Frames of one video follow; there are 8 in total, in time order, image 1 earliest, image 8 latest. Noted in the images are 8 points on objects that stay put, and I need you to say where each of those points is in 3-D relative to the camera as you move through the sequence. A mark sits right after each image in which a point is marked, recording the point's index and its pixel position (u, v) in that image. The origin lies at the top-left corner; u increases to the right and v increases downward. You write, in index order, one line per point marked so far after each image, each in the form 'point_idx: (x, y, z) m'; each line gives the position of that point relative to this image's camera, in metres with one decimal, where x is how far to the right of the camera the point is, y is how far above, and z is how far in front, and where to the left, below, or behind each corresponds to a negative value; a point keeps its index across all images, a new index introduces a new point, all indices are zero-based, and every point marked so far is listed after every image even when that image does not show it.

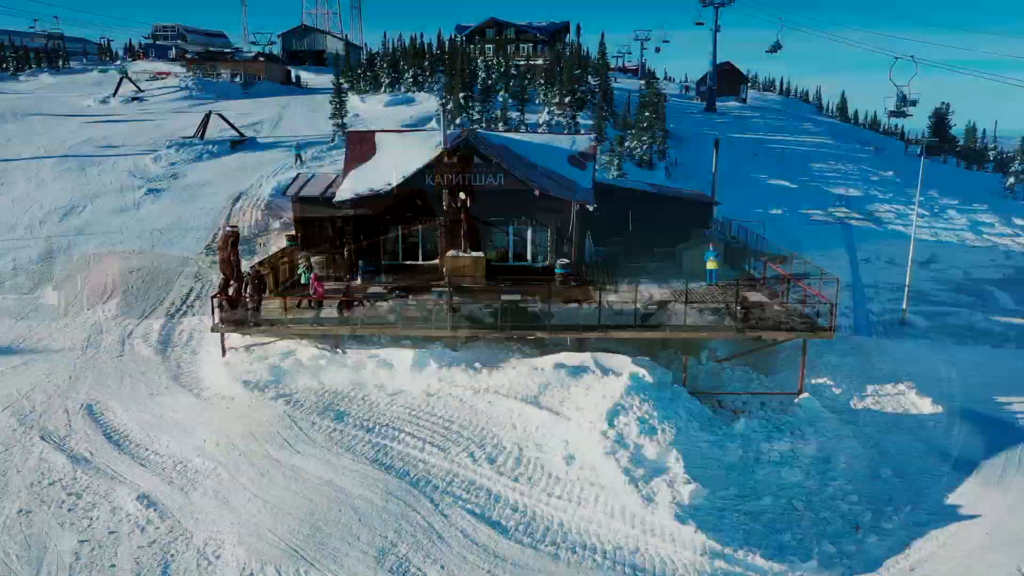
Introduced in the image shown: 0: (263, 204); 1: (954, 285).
0: (-3.4, +1.2, +11.7) m
1: (+5.7, +0.2, +10.9) m
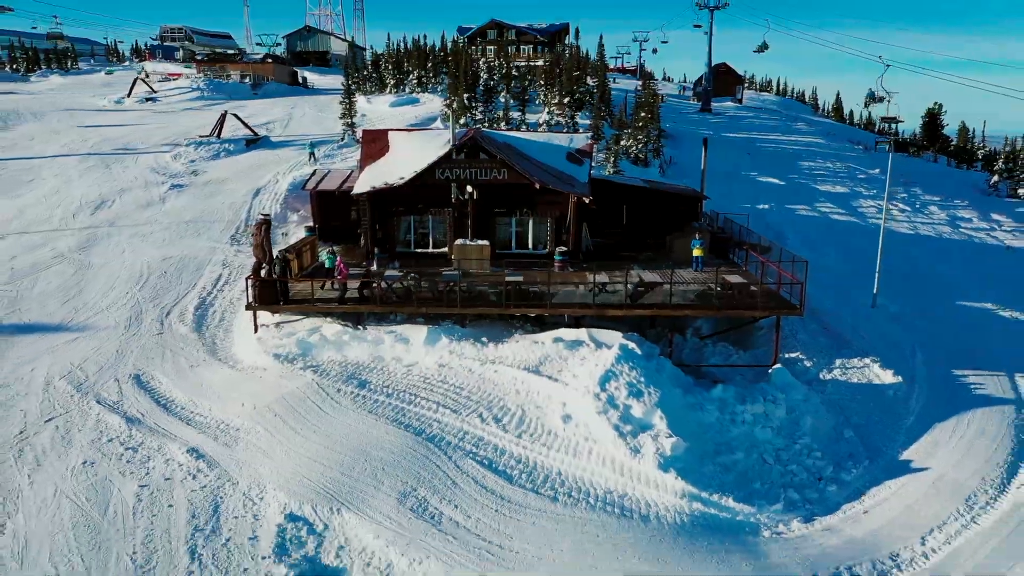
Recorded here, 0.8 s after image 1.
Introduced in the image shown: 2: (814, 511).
0: (-3.4, +1.3, +12.5) m
1: (+5.7, +0.4, +11.7) m
2: (+2.2, -1.5, +6.3) m
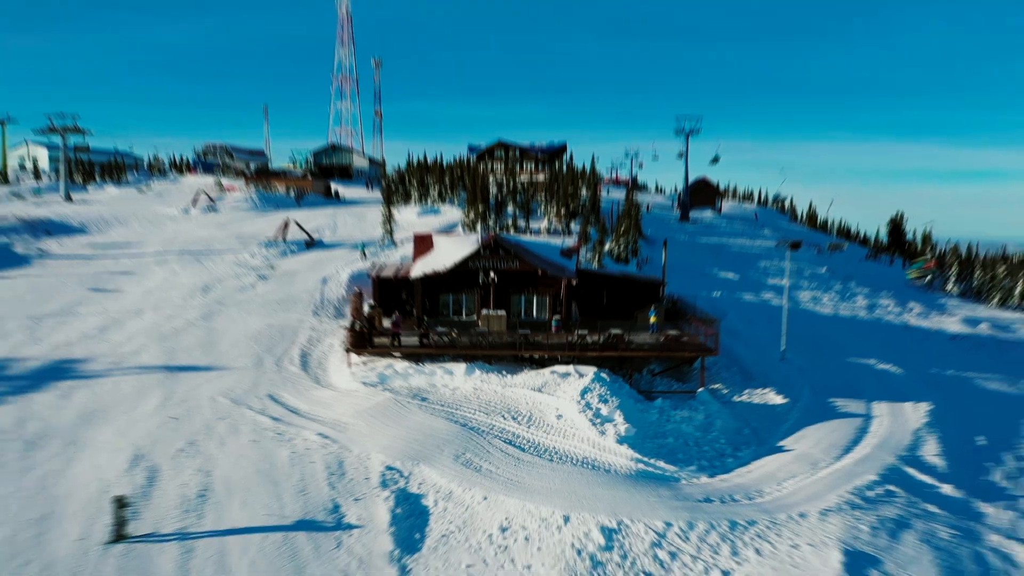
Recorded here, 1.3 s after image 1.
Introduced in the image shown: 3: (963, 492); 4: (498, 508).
0: (-3.2, 0.0, +16.4) m
1: (+5.9, -0.8, +15.5) m
2: (+2.3, -2.0, +9.9) m
3: (+5.1, -2.2, +9.7) m
4: (-0.1, -2.2, +9.4) m
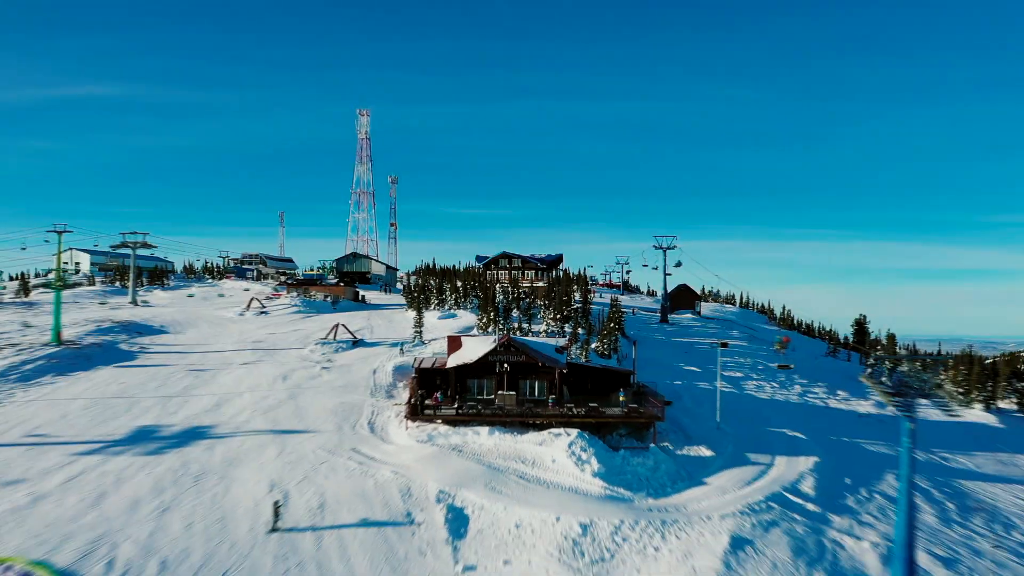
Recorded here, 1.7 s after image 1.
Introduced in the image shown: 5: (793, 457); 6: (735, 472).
0: (-3.1, -2.2, +21.4) m
1: (+6.1, -3.0, +20.4) m
2: (+2.5, -3.5, +14.7) m
3: (+5.3, -3.7, +14.5) m
4: (0.0, -3.7, +14.2) m
5: (+5.6, -3.4, +16.9) m
6: (+4.1, -3.4, +15.8) m
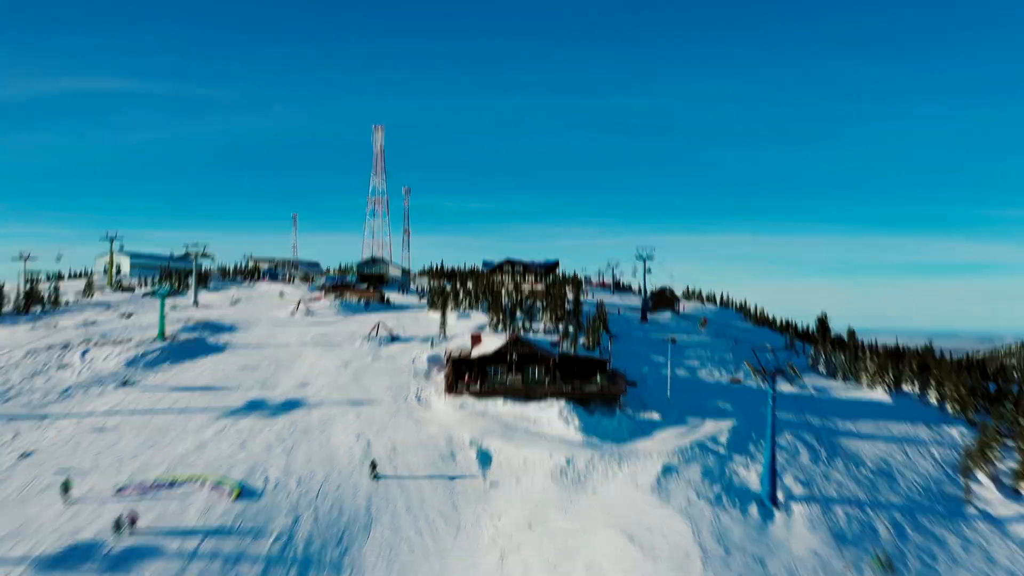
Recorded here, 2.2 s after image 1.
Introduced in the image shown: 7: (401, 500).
0: (-2.9, -2.5, +28.2) m
1: (+6.3, -3.3, +27.2) m
2: (+2.7, -3.9, +21.6) m
3: (+5.5, -4.1, +21.3) m
4: (+0.2, -4.0, +21.0) m
5: (+5.8, -3.7, +23.7) m
6: (+4.3, -3.7, +22.6) m
7: (-2.5, -4.8, +19.0) m
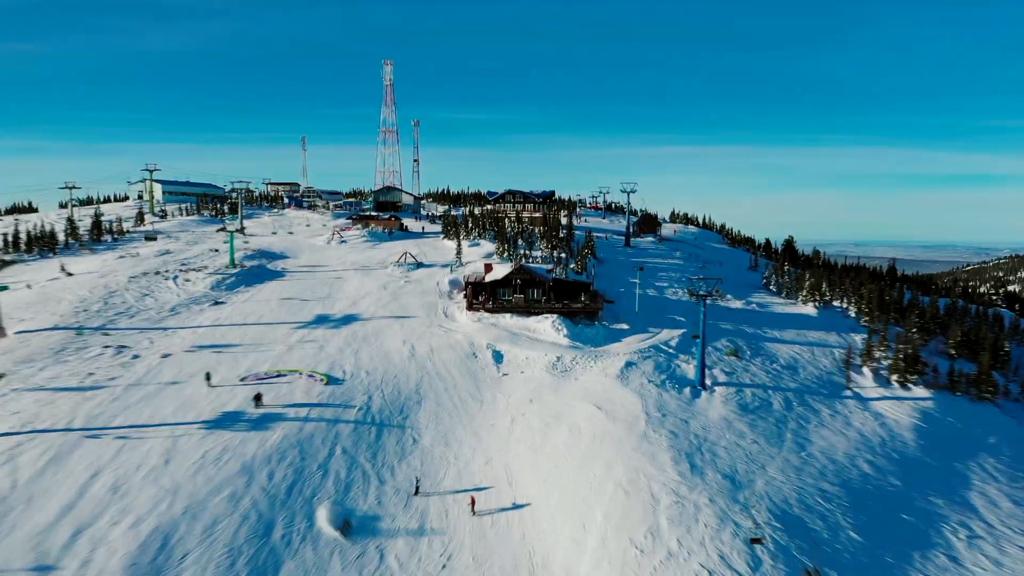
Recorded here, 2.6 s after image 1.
0: (-2.7, +0.1, +35.7) m
1: (+6.4, -0.8, +34.8) m
2: (+2.9, -2.0, +29.2) m
3: (+5.7, -2.1, +29.0) m
4: (+0.4, -2.1, +28.7) m
5: (+6.0, -1.5, +31.3) m
6: (+4.5, -1.7, +30.2) m
7: (-2.3, -3.1, +26.8) m
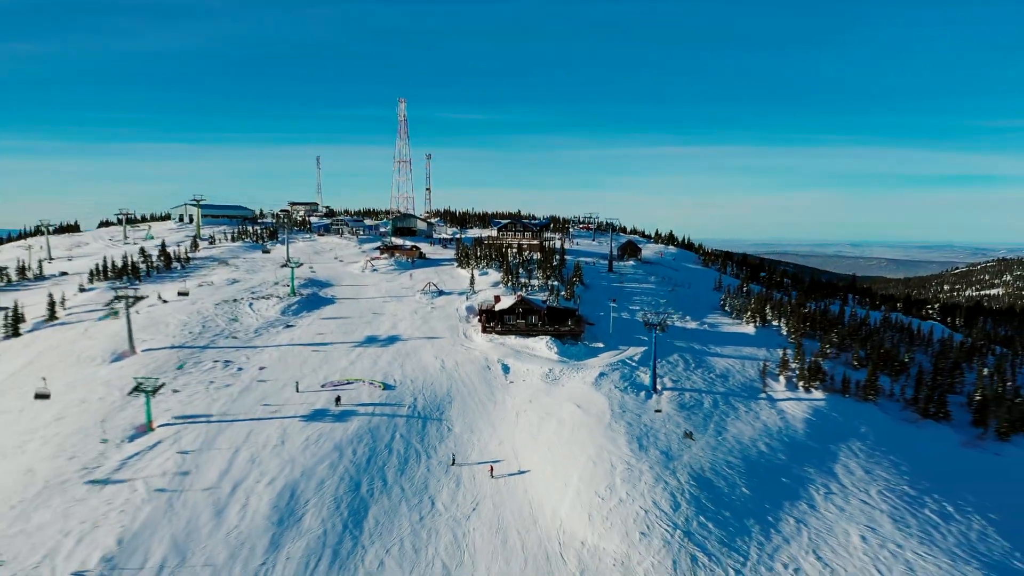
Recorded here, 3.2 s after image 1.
0: (-2.5, -1.3, +45.7) m
1: (+6.6, -2.1, +44.8) m
2: (+3.1, -3.3, +39.2) m
3: (+5.9, -3.5, +39.0) m
4: (+0.6, -3.5, +38.7) m
5: (+6.2, -2.9, +41.4) m
6: (+4.7, -3.0, +40.2) m
7: (-2.1, -4.5, +36.8) m
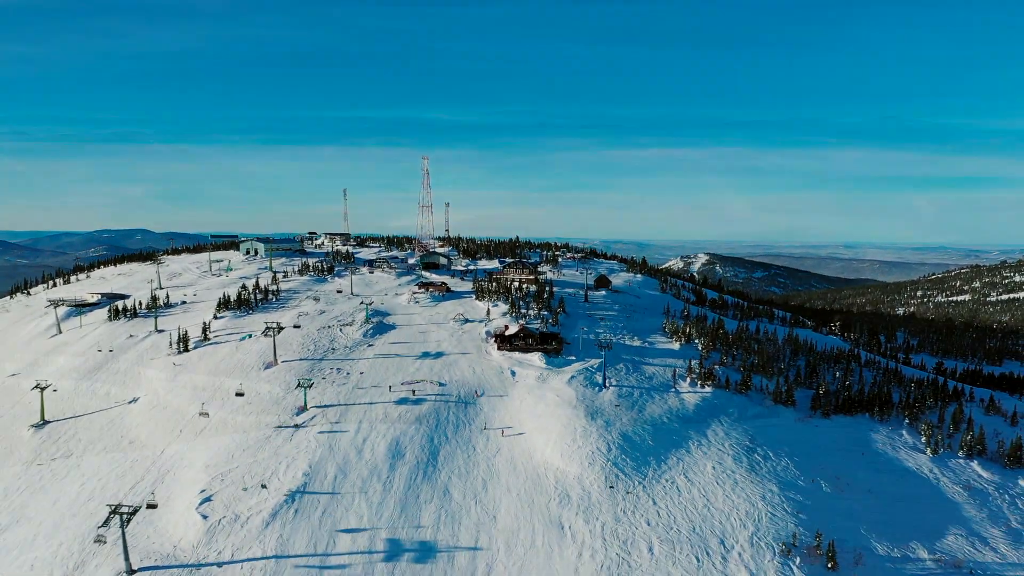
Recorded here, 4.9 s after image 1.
0: (-2.2, -3.8, +68.8) m
1: (+7.0, -4.7, +67.9) m
2: (+3.5, -5.9, +62.3) m
3: (+6.2, -6.0, +62.1) m
4: (+1.0, -6.1, +61.8) m
5: (+6.5, -5.4, +64.4) m
6: (+5.1, -5.6, +63.3) m
7: (-1.7, -7.0, +59.8) m
